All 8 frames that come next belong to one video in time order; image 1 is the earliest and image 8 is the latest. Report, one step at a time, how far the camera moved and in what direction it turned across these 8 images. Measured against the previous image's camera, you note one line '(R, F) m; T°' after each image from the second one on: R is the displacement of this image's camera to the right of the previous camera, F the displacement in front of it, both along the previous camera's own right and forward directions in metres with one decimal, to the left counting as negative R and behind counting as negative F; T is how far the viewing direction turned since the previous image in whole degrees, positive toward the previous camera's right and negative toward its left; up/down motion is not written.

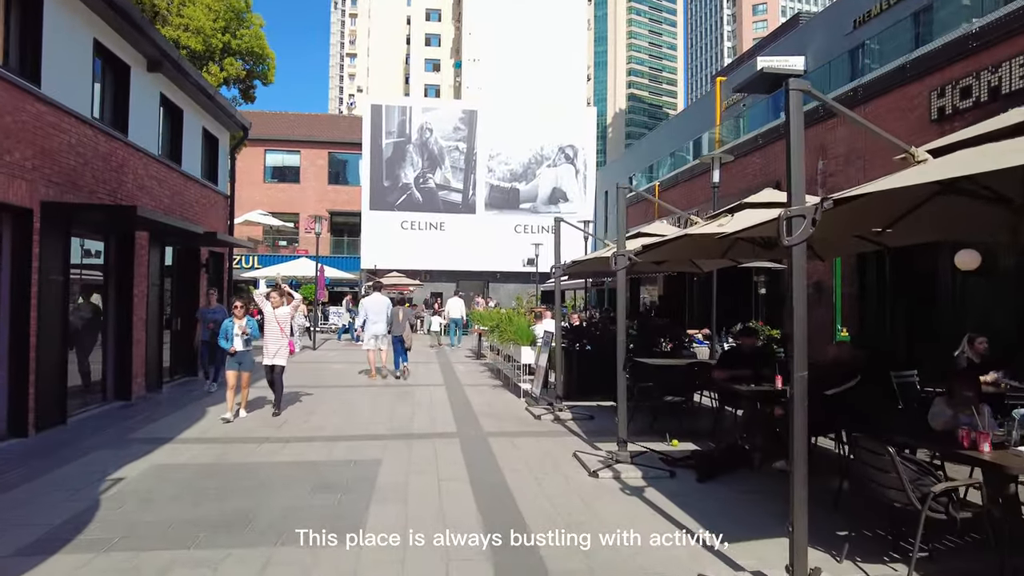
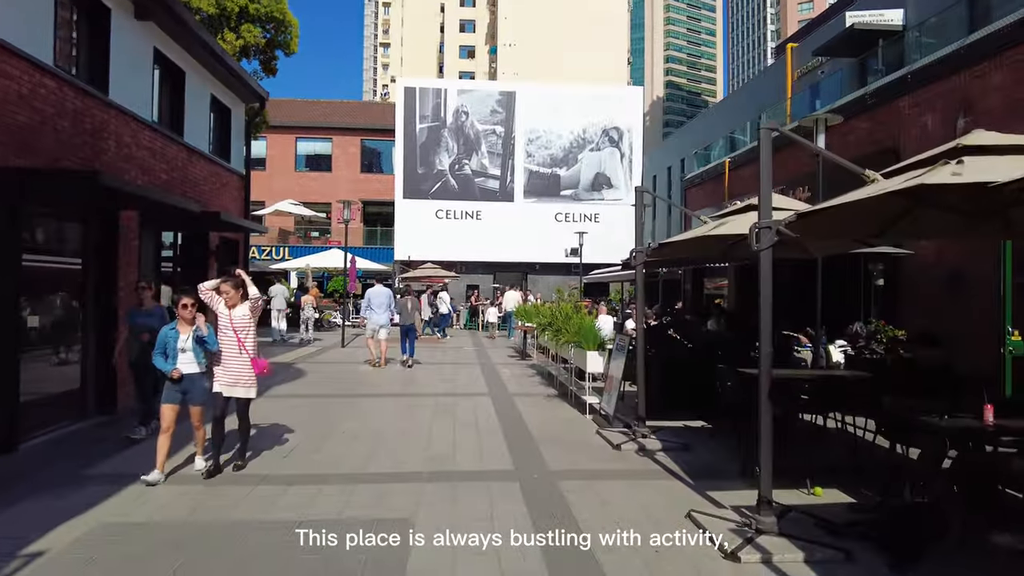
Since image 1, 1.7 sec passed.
(-0.4, +2.2) m; -3°
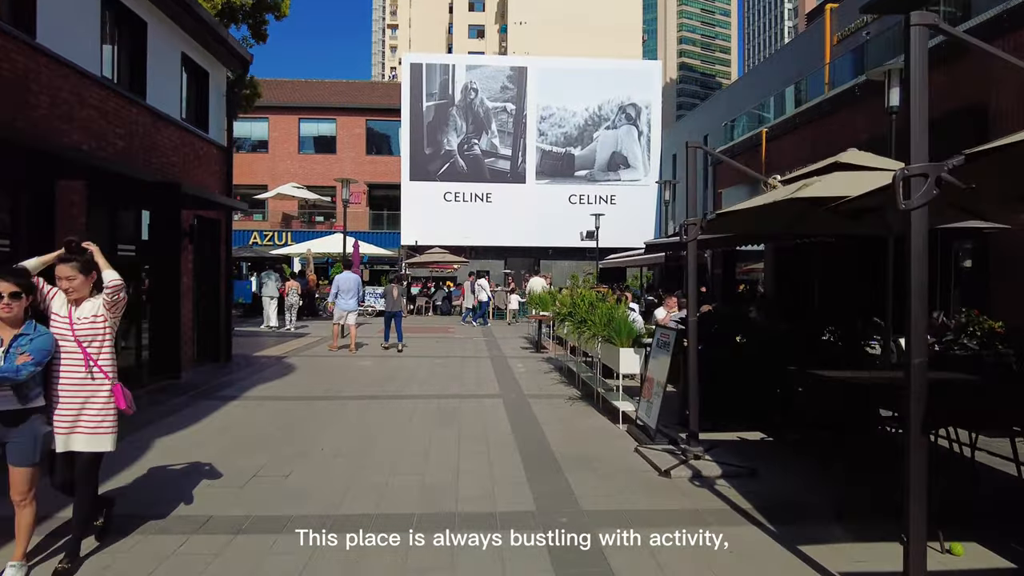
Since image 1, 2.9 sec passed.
(-0.1, +1.6) m; -1°
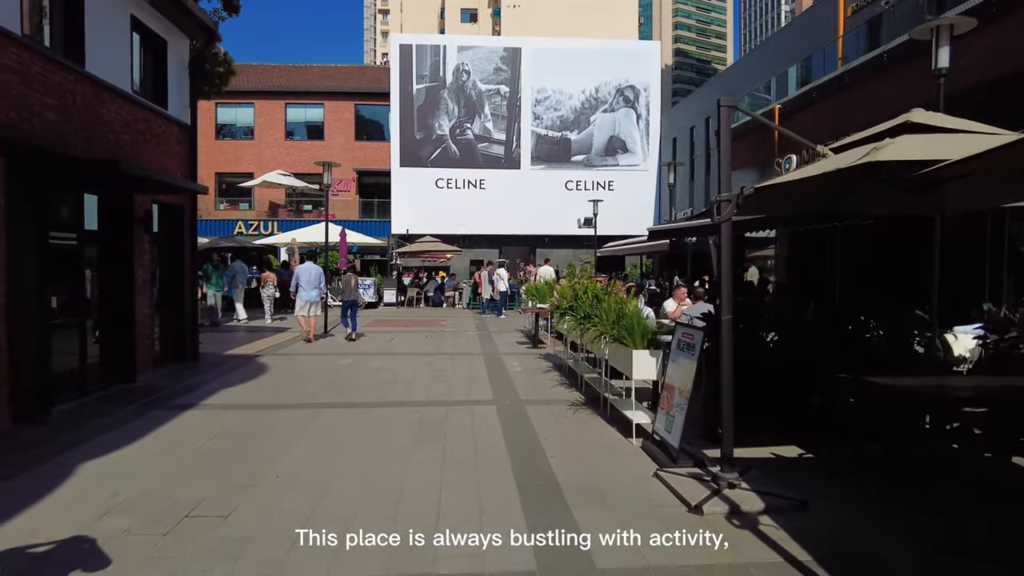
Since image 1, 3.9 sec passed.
(0.0, +1.1) m; 0°
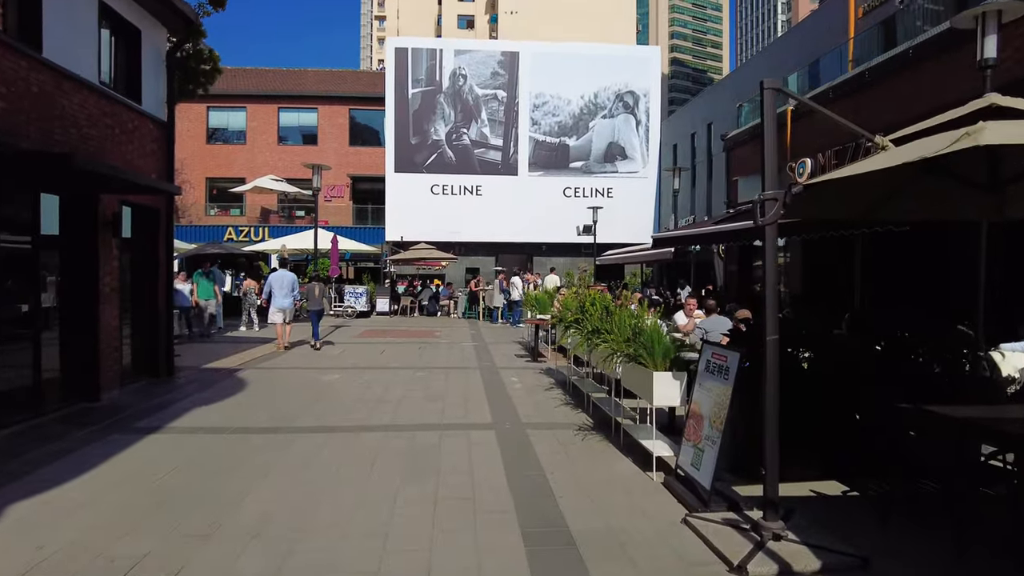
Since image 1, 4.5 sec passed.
(-0.1, +0.8) m; 0°
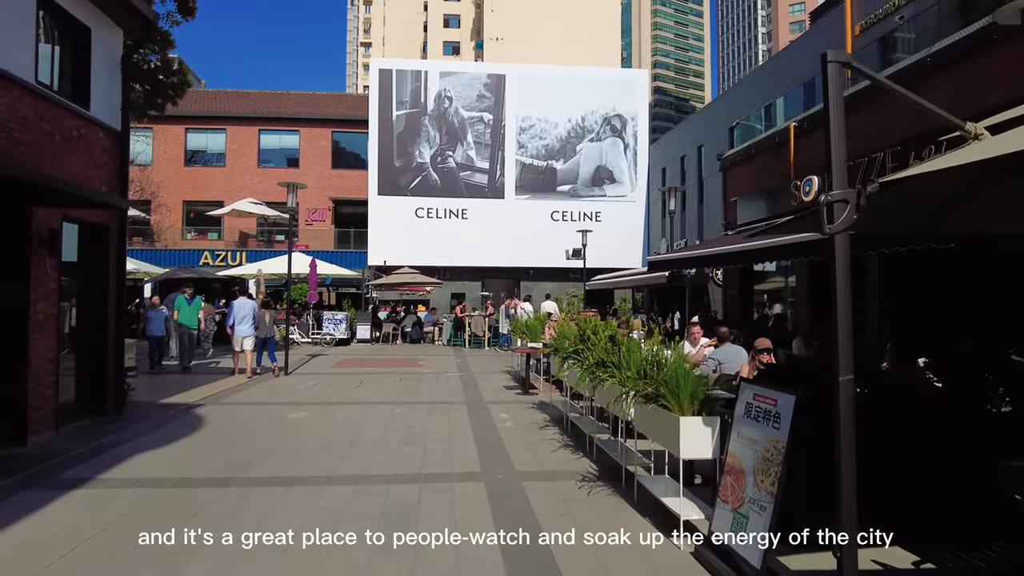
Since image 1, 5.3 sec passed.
(-0.1, +1.0) m; +1°
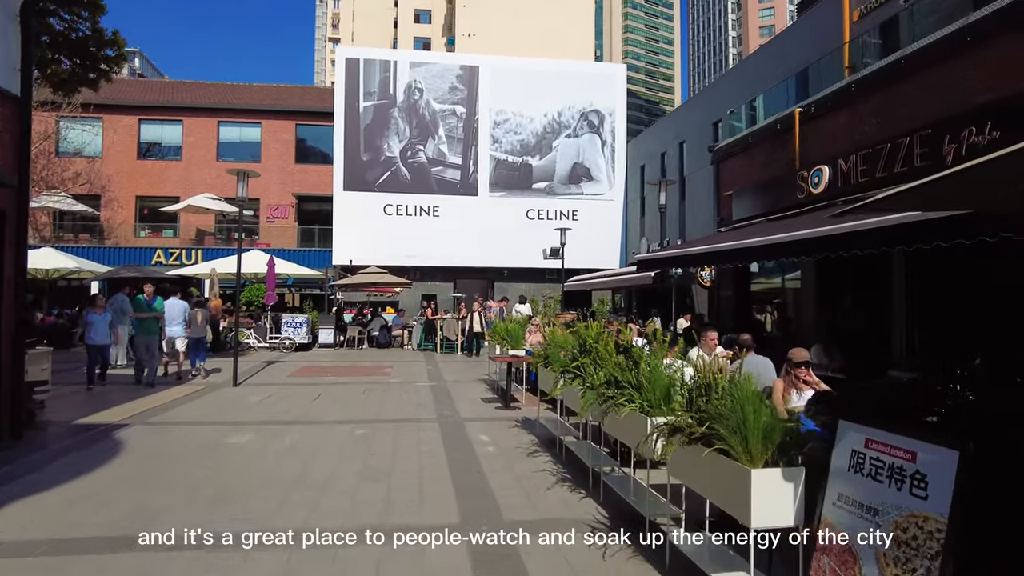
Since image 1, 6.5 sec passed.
(-0.1, +1.4) m; +3°
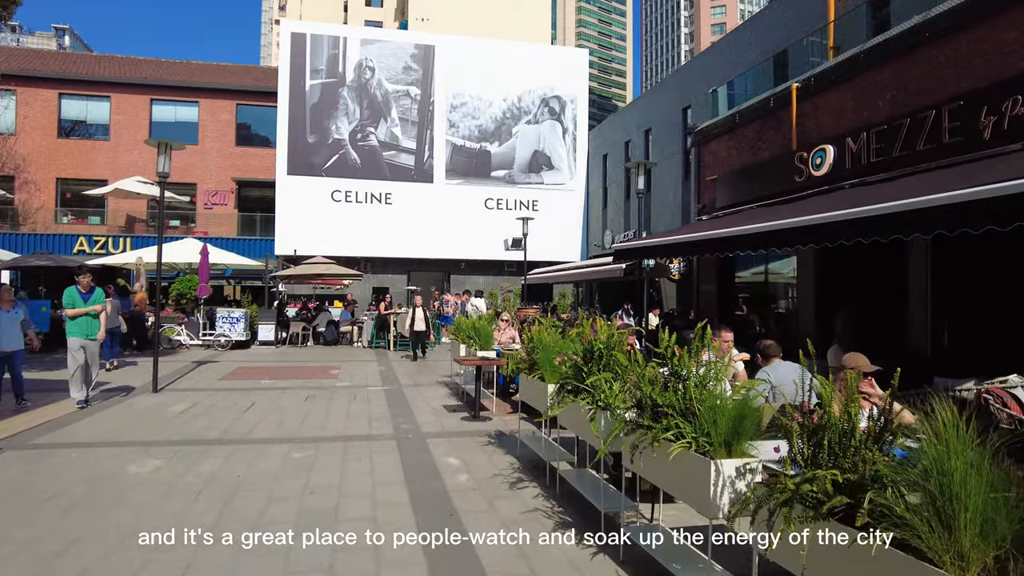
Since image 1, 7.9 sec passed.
(-0.3, +1.5) m; +4°
